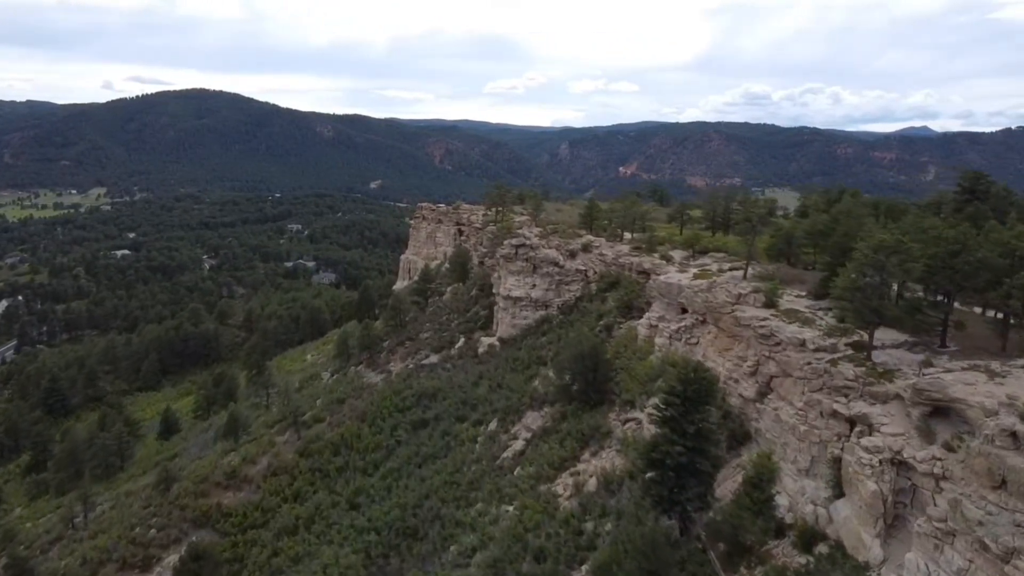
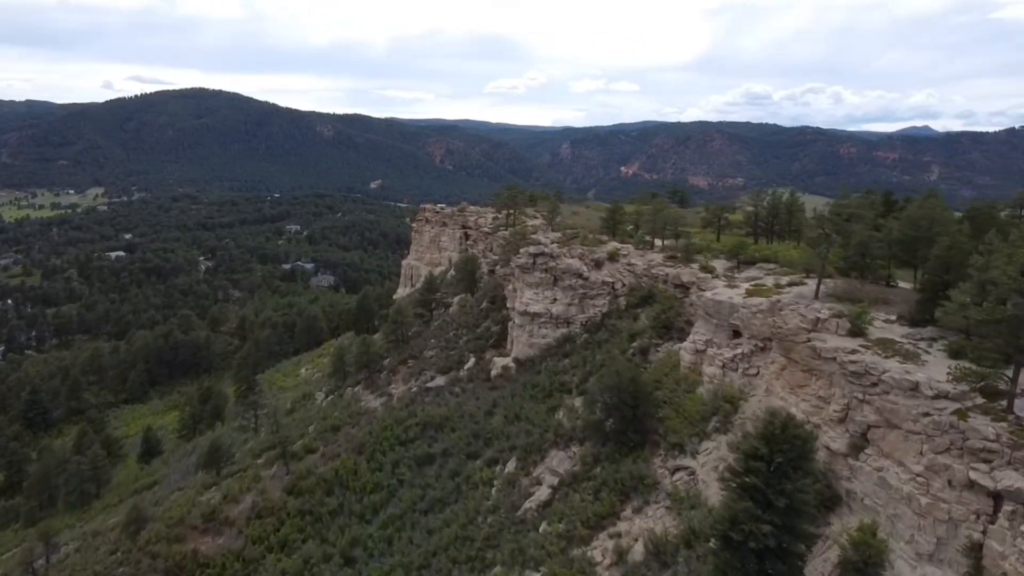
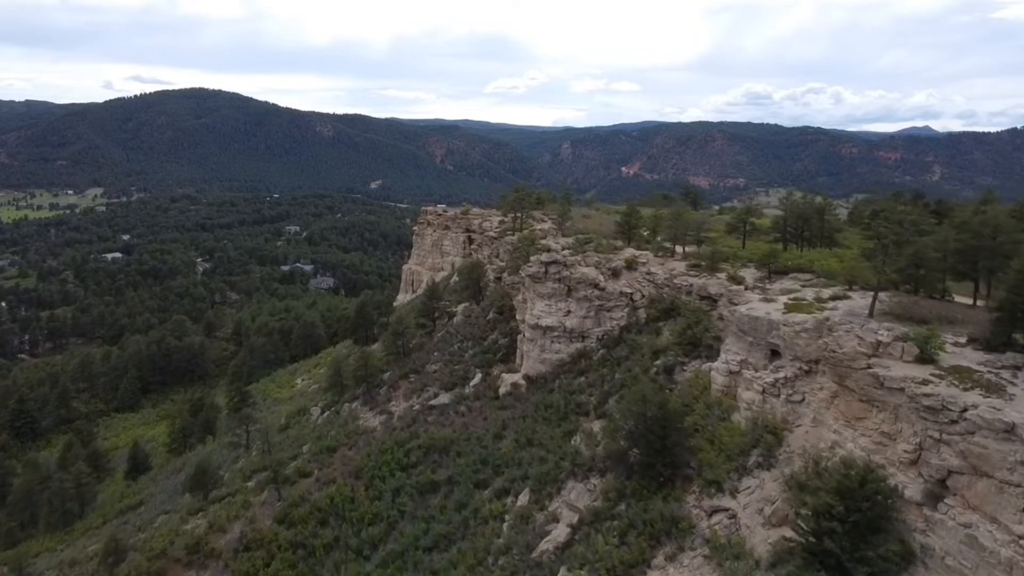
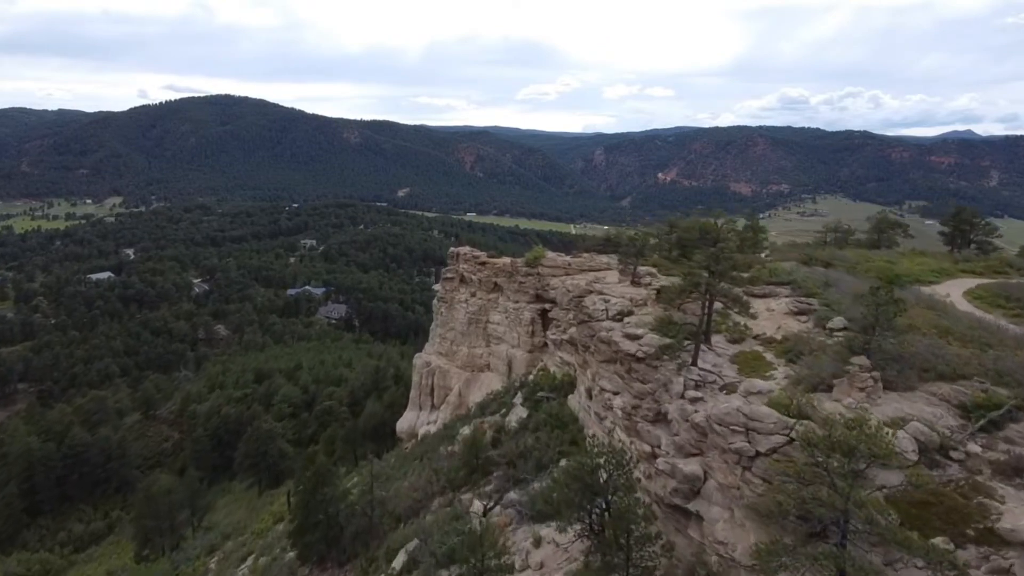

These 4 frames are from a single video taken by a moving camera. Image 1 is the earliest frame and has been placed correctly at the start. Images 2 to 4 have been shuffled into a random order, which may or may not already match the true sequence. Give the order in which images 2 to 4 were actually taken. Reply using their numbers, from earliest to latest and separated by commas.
2, 3, 4
